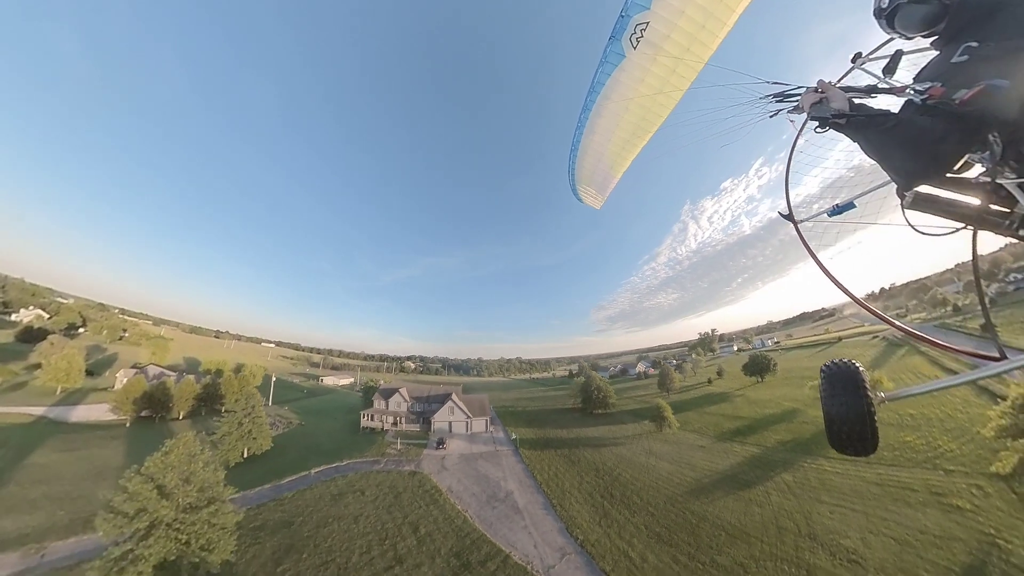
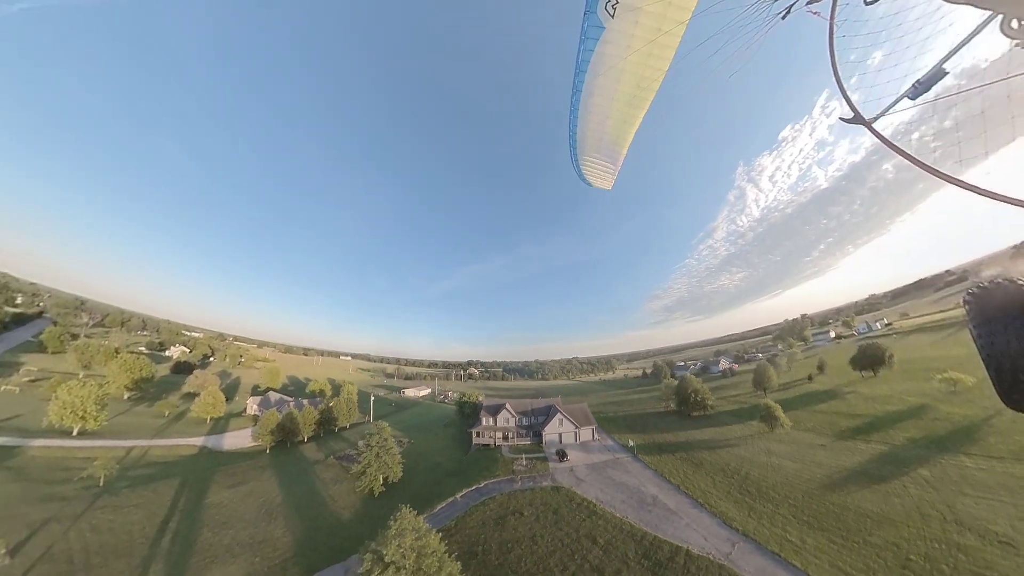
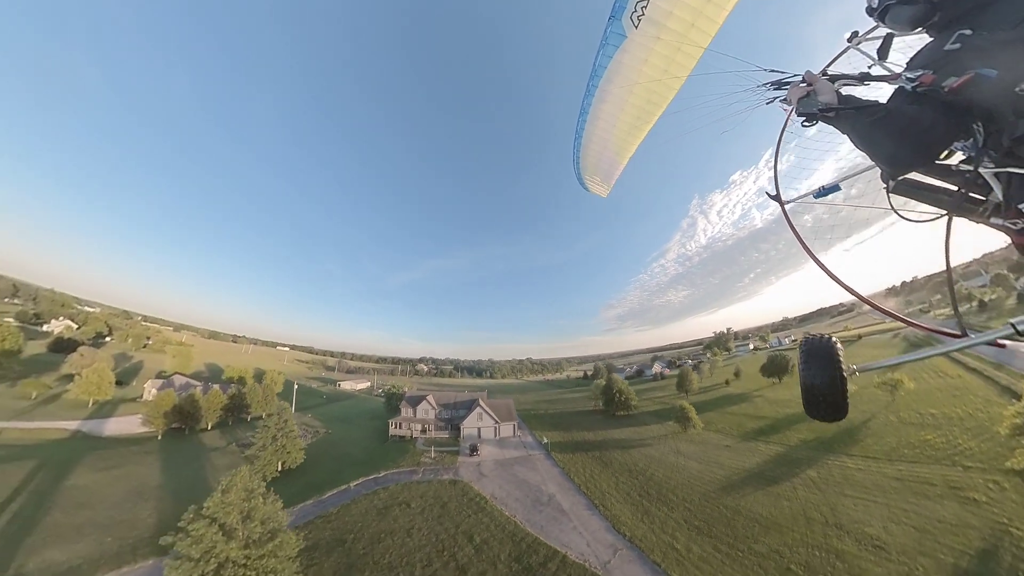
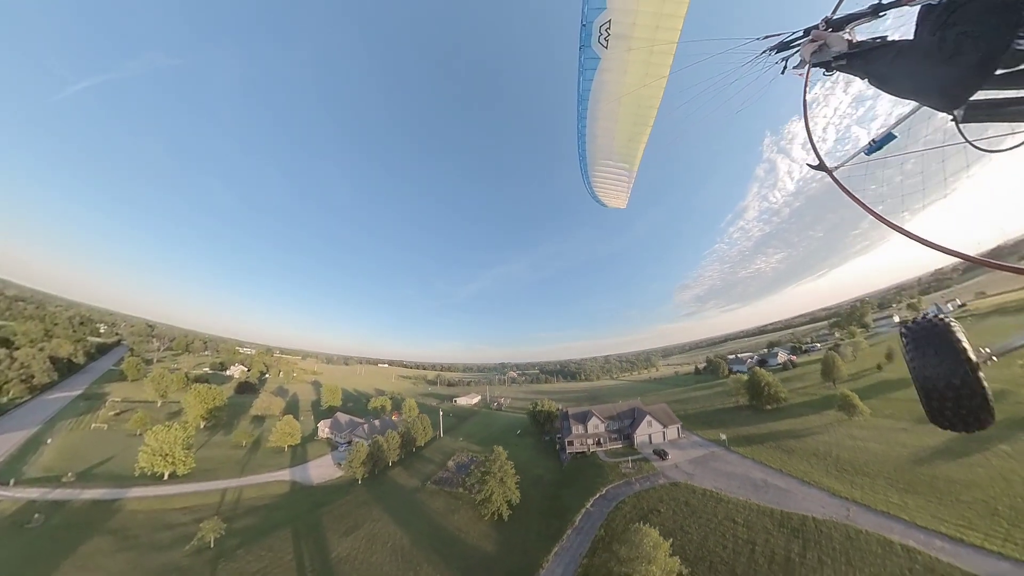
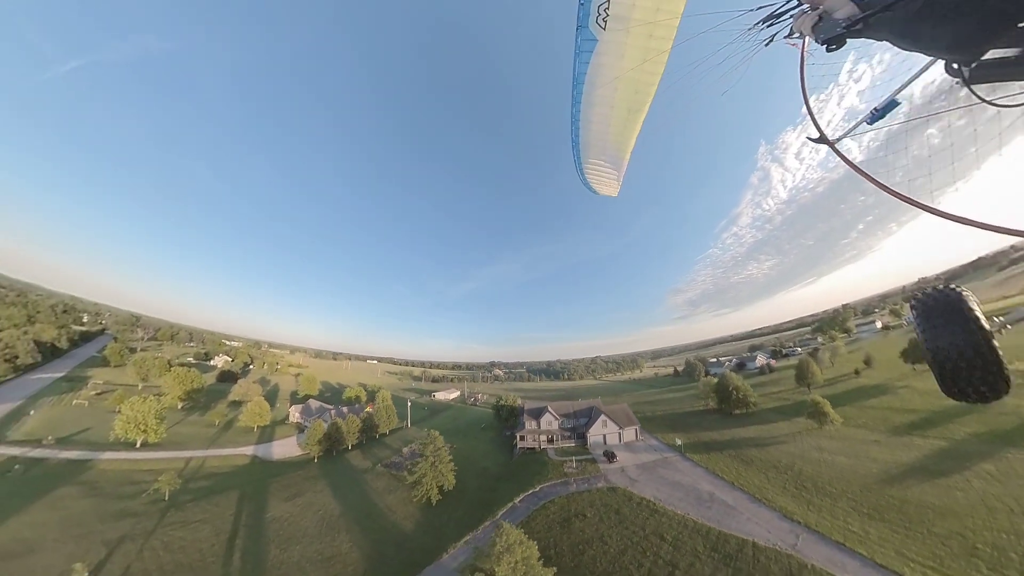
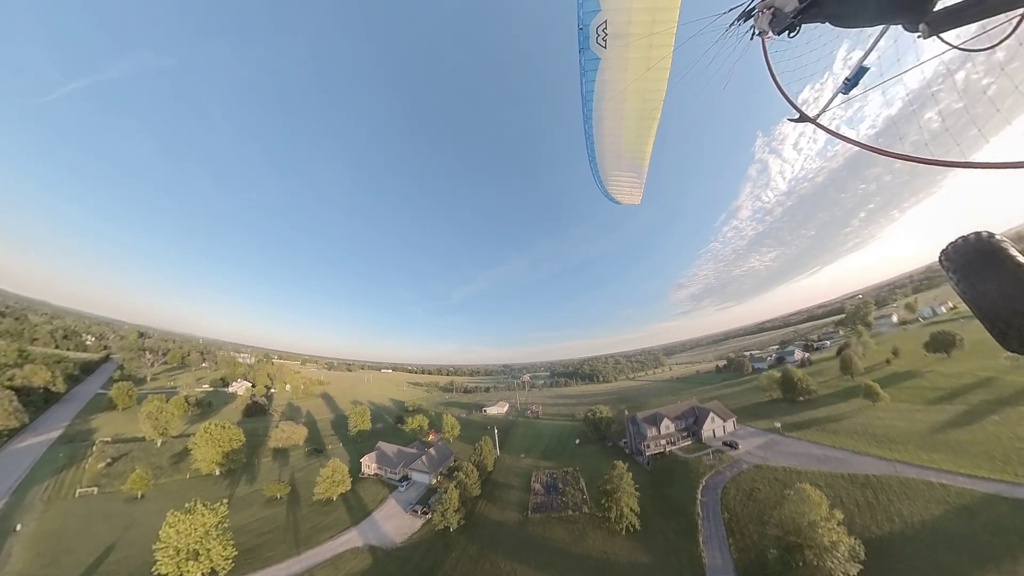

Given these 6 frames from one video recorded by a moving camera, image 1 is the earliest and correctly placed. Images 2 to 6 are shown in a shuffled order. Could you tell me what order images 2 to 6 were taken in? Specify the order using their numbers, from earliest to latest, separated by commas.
3, 2, 5, 4, 6
